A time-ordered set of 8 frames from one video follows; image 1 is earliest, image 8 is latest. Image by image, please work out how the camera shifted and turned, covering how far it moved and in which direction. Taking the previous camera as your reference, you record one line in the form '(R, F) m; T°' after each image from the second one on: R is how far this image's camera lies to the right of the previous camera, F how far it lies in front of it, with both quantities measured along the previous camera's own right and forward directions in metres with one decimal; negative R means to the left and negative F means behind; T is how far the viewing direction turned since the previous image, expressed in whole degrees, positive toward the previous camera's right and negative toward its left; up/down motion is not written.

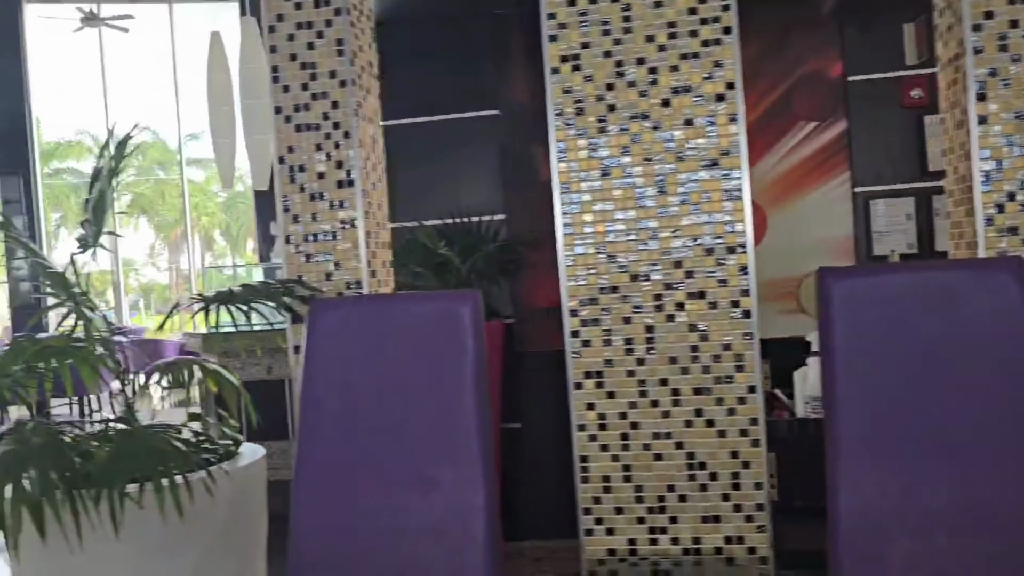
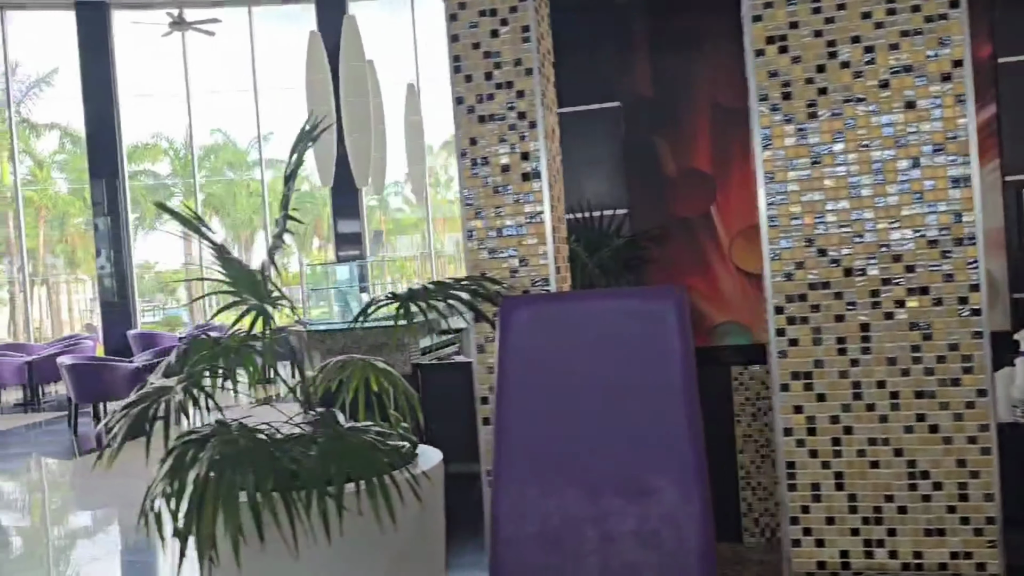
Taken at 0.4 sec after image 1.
(-0.3, +0.1) m; -4°
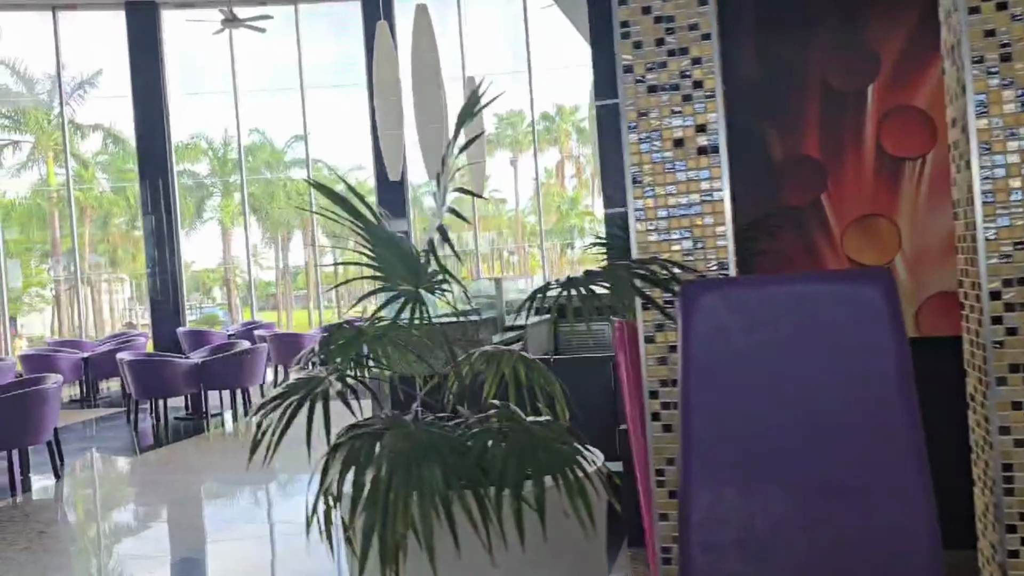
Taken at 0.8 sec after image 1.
(-0.3, +0.1) m; -2°
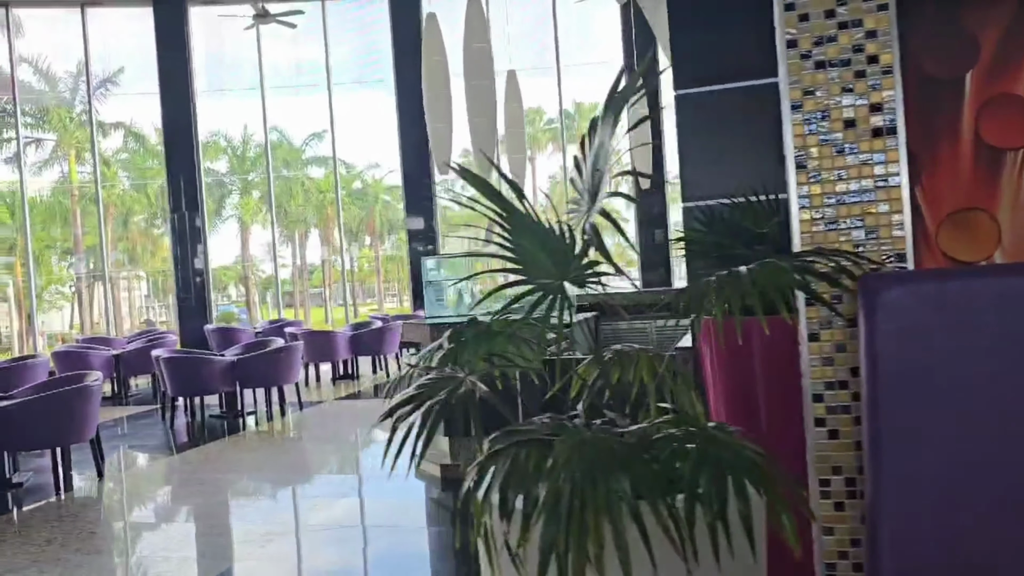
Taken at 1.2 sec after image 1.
(-0.2, +0.1) m; -1°
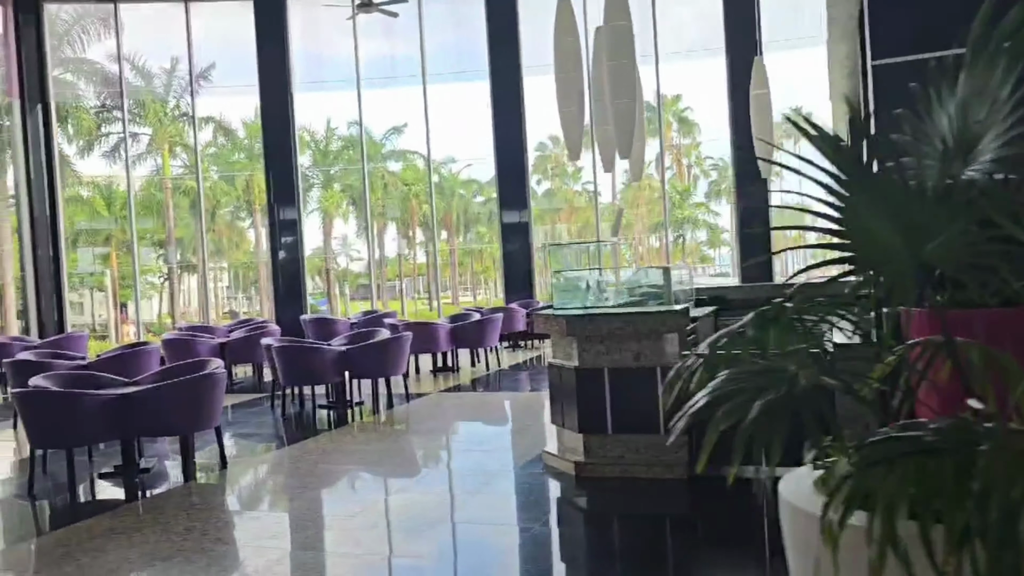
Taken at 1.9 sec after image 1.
(-0.4, +0.2) m; -5°
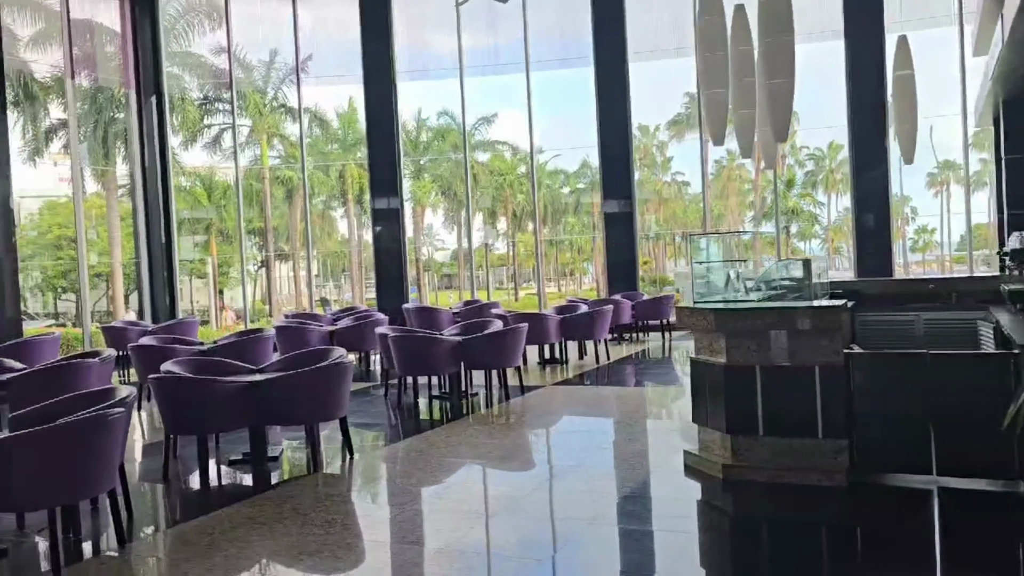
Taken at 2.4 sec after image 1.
(-0.3, +0.2) m; -5°
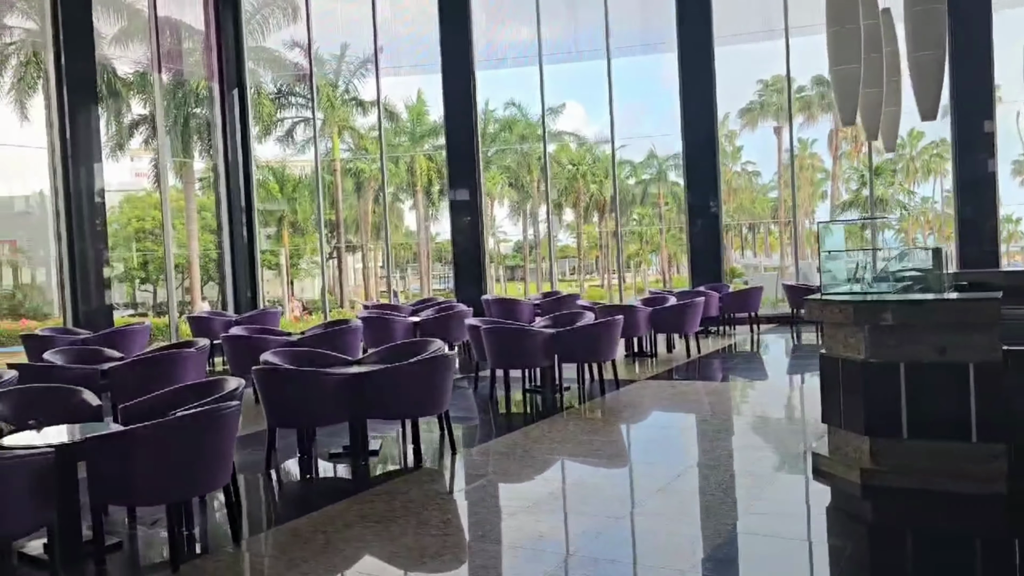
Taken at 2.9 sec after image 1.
(-0.3, +0.2) m; -4°
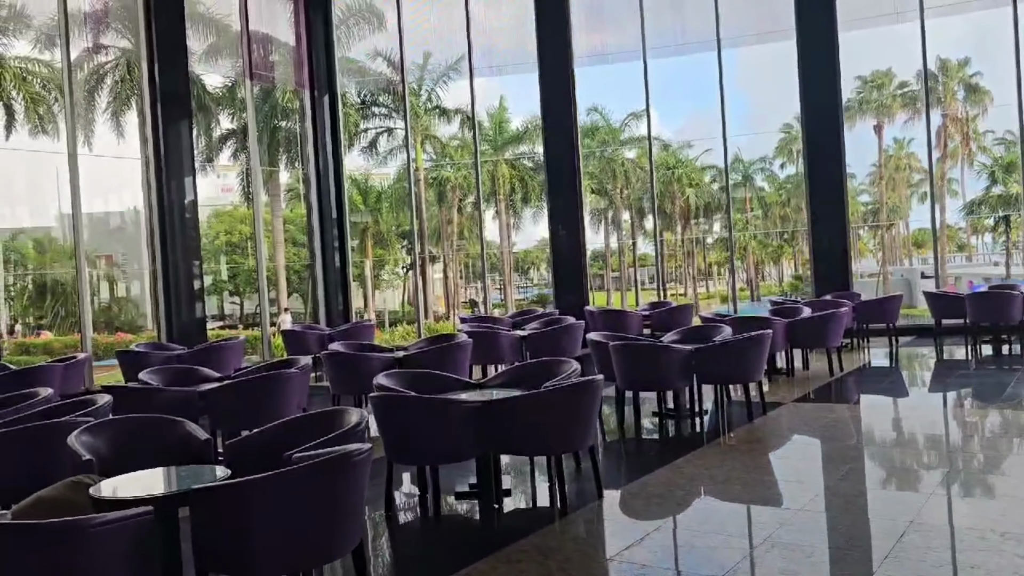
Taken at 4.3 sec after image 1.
(-0.4, +0.7) m; -5°
